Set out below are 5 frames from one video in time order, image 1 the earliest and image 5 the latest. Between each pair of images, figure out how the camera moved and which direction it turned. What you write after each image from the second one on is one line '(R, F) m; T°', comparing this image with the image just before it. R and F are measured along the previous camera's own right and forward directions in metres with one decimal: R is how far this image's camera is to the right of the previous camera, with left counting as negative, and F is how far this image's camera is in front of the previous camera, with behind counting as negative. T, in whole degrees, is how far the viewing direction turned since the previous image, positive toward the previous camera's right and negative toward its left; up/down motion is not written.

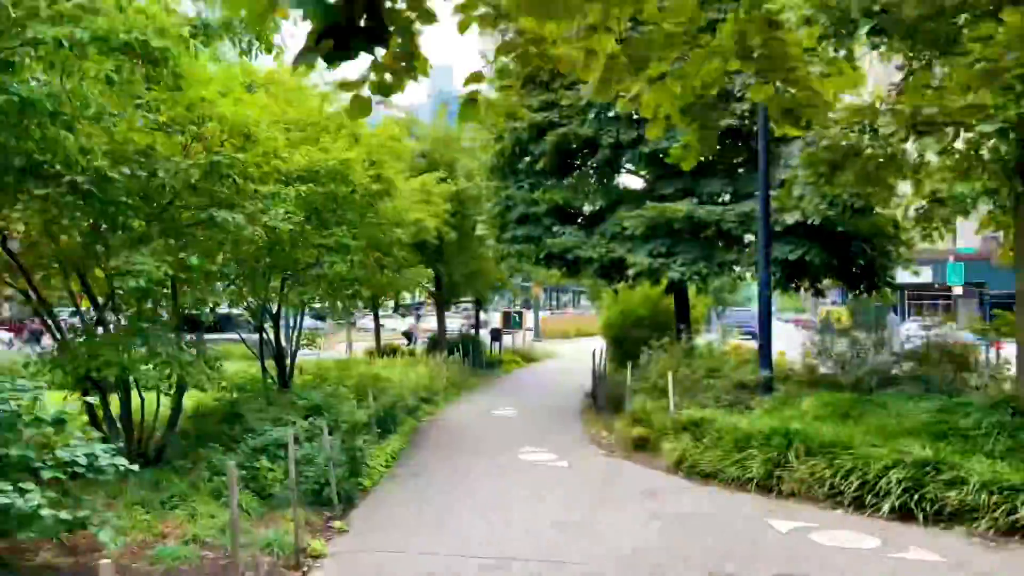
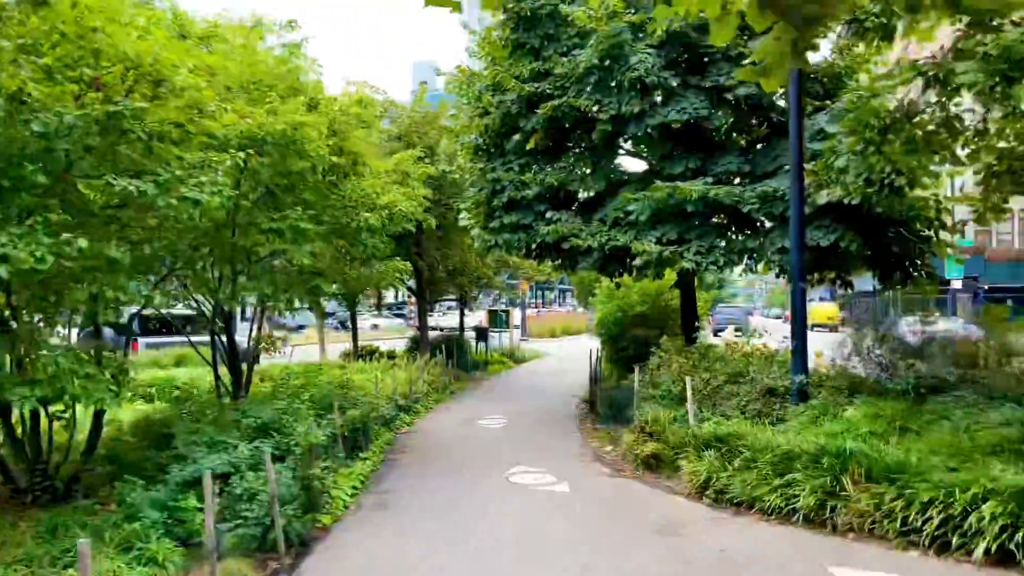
(-0.1, +2.2) m; +1°
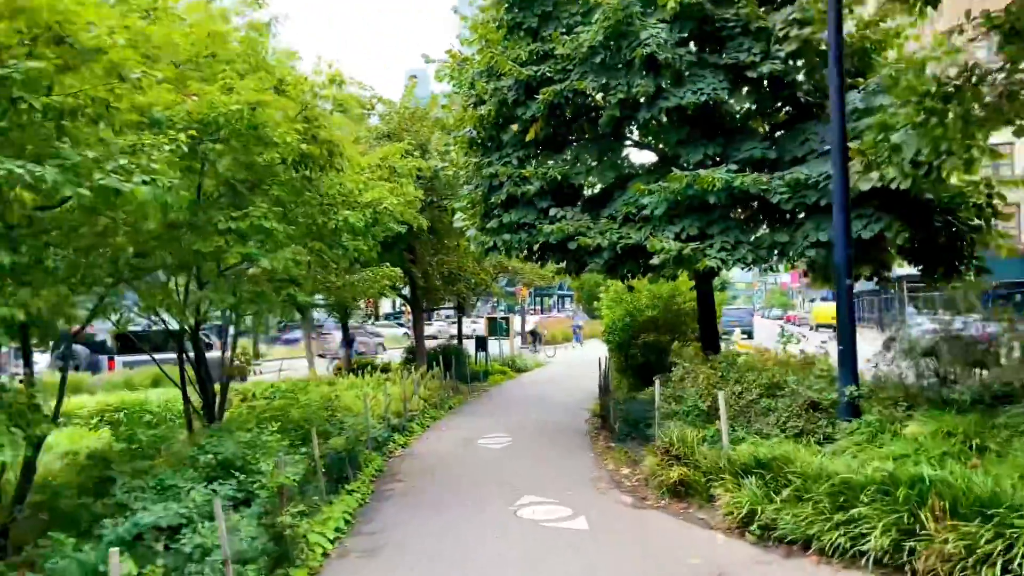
(-0.1, +1.6) m; 0°
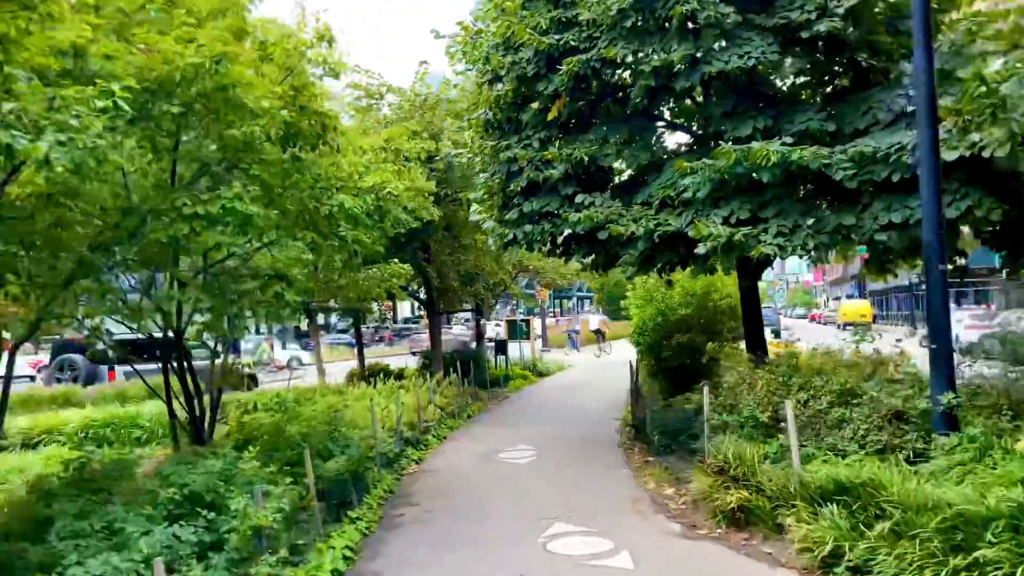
(-0.1, +1.6) m; -1°
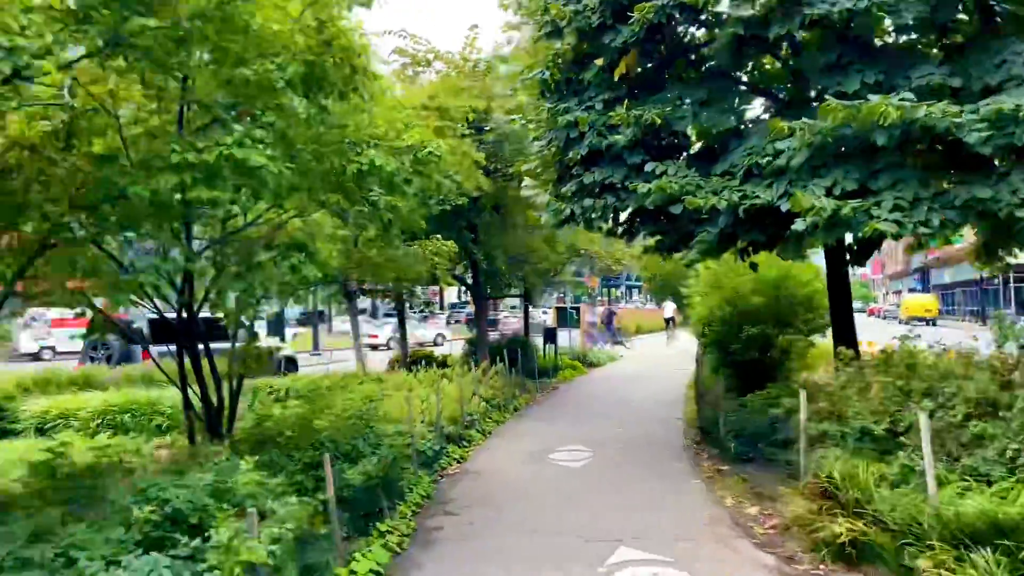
(-0.1, +1.6) m; -3°
